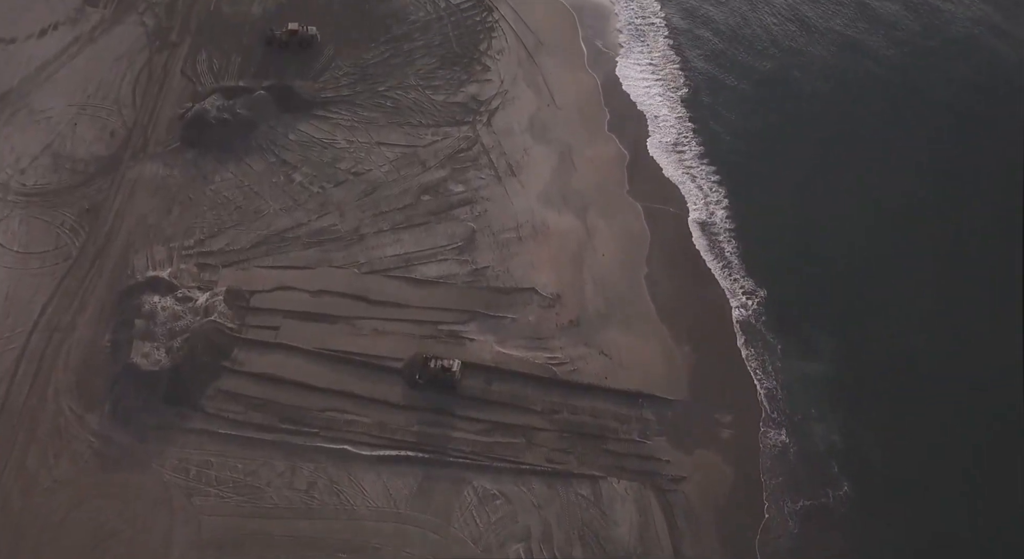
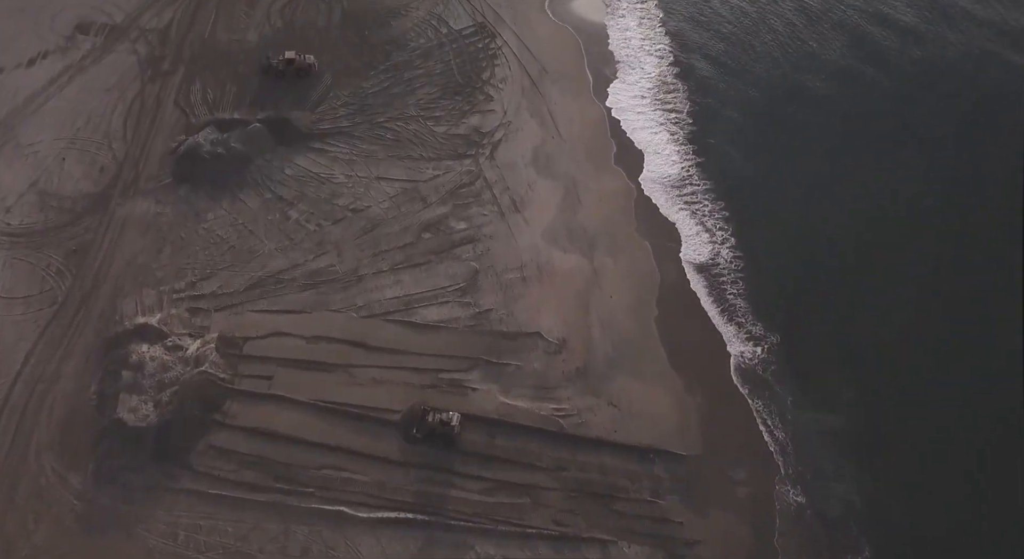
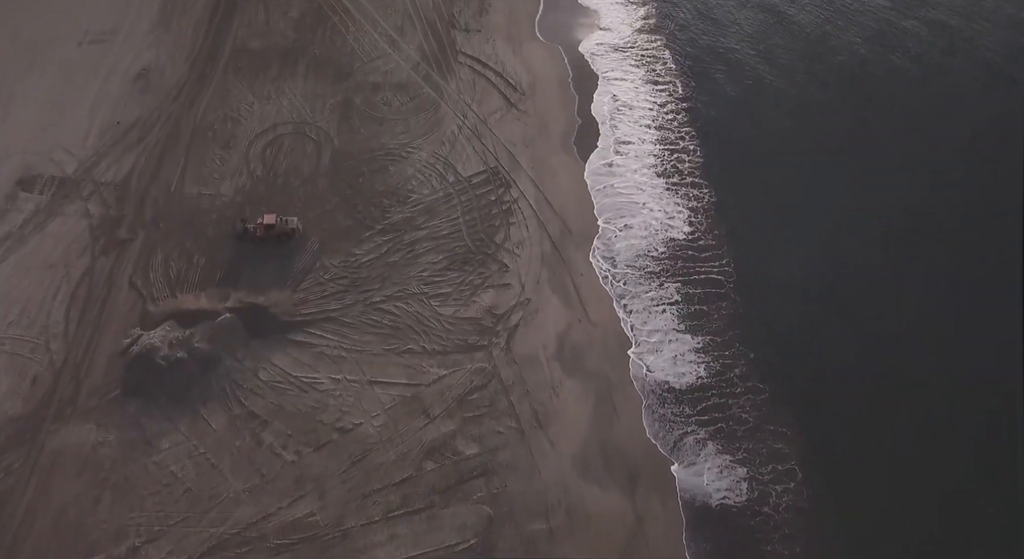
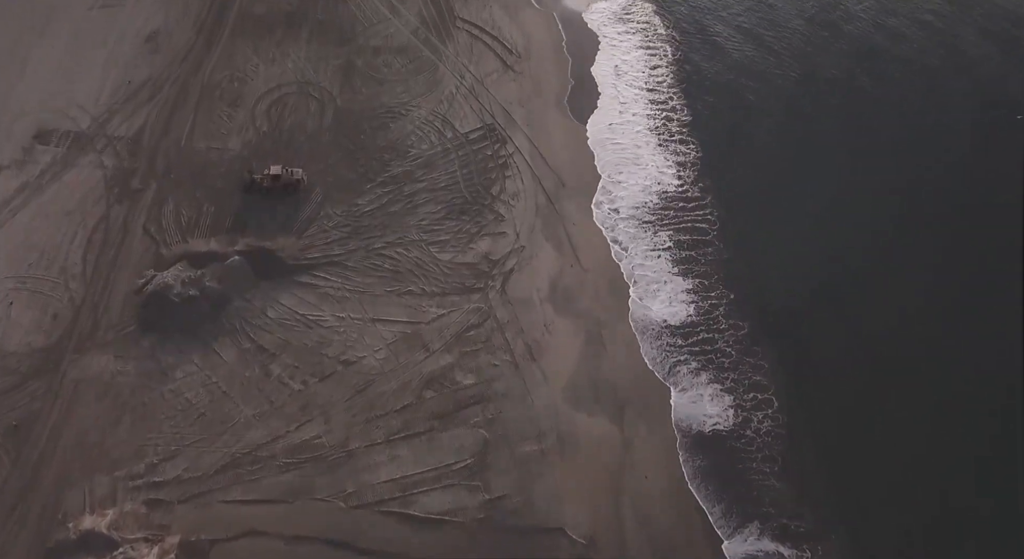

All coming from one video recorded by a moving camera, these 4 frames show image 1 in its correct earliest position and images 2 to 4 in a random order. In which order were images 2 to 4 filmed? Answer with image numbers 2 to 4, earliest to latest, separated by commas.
2, 4, 3
